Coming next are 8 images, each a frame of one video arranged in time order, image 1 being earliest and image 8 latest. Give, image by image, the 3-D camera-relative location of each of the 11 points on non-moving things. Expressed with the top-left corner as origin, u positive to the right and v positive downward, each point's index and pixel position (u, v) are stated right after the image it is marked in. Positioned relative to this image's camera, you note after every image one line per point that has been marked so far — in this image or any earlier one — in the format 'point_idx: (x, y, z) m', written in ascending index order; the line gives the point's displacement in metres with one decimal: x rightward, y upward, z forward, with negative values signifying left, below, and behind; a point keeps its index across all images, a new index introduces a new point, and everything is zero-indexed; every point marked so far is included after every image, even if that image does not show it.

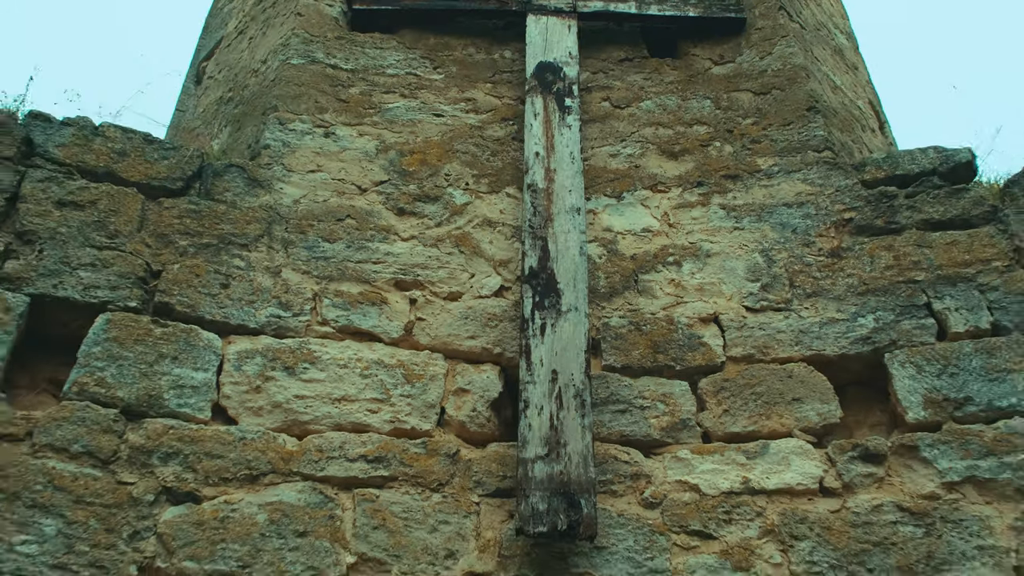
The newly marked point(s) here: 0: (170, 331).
0: (-0.7, -0.1, +1.6) m
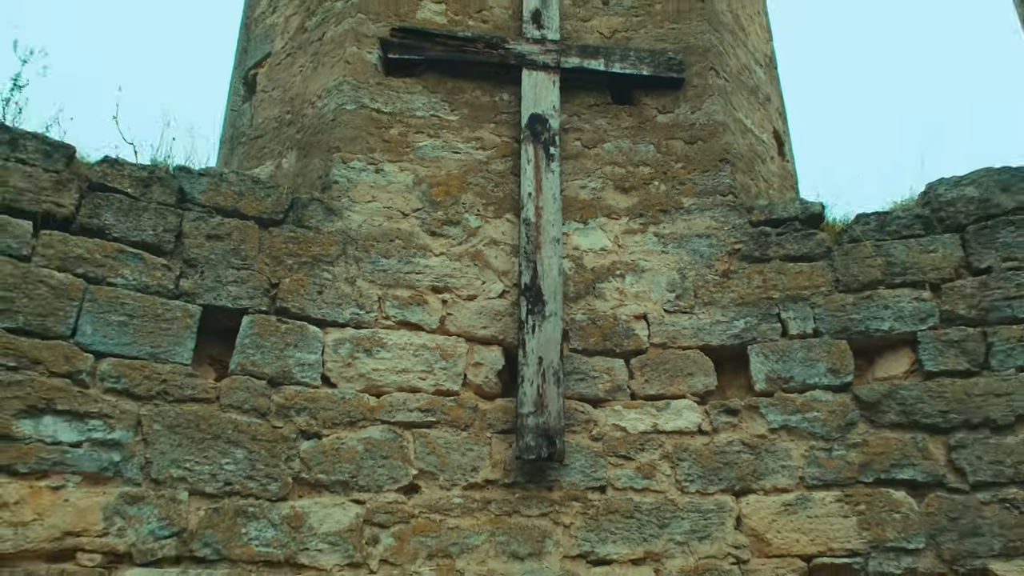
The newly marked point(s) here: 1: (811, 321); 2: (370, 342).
0: (-0.7, -0.1, +2.4) m
1: (+1.0, -0.1, +2.5) m
2: (-0.5, -0.2, +2.4) m
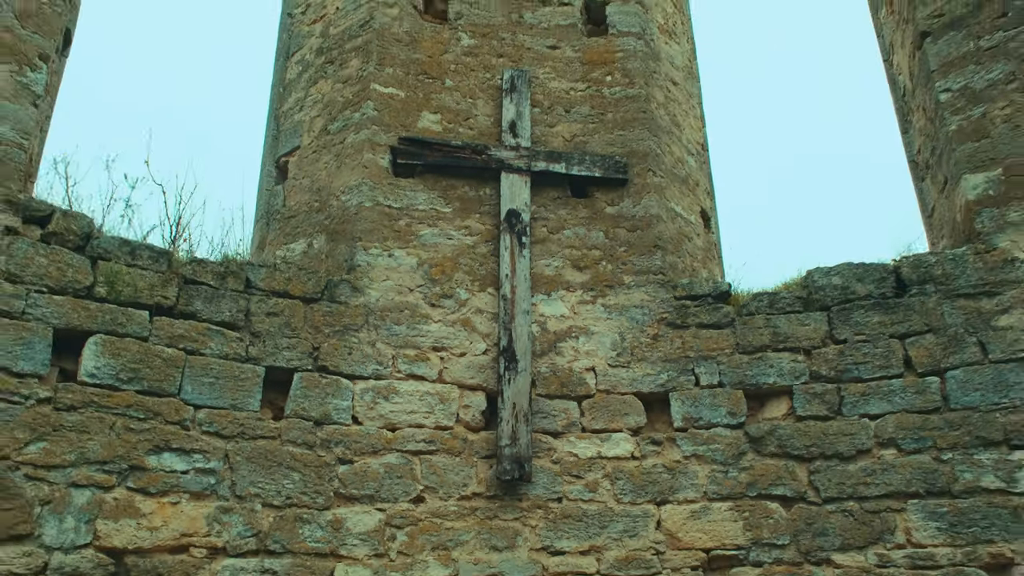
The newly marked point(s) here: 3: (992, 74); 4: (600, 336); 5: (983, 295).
0: (-0.8, -0.4, +3.2) m
1: (+1.0, -0.4, +3.4) m
2: (-0.6, -0.5, +3.3) m
3: (+2.2, +1.0, +3.4) m
4: (+0.4, -0.2, +3.6) m
5: (+2.0, 0.0, +3.2) m
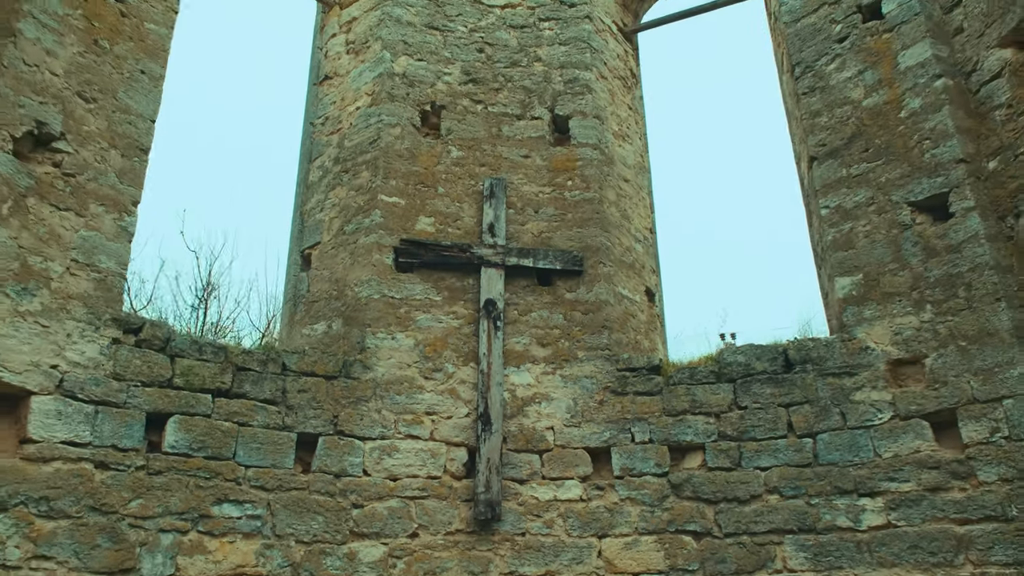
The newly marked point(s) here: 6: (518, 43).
0: (-0.9, -0.9, +4.1) m
1: (+0.8, -0.9, +4.4) m
2: (-0.7, -0.9, +4.2) m
3: (+2.1, +0.5, +4.3) m
4: (+0.3, -0.7, +4.5) m
5: (+1.9, -0.5, +4.1) m
6: (+0.1, +1.9, +5.6) m
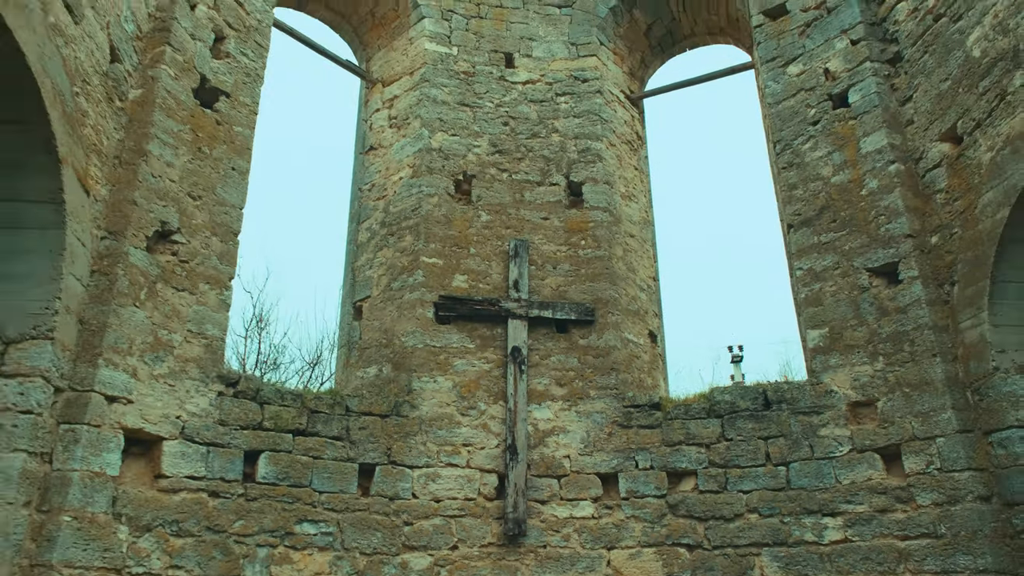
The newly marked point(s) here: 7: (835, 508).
0: (-0.8, -1.2, +5.0) m
1: (+1.0, -1.2, +5.2) m
2: (-0.5, -1.3, +5.1) m
3: (+2.2, +0.2, +5.1) m
4: (+0.5, -1.1, +5.3) m
5: (+2.0, -0.8, +4.9) m
6: (+0.2, +1.5, +6.5) m
7: (+2.1, -1.4, +4.6) m
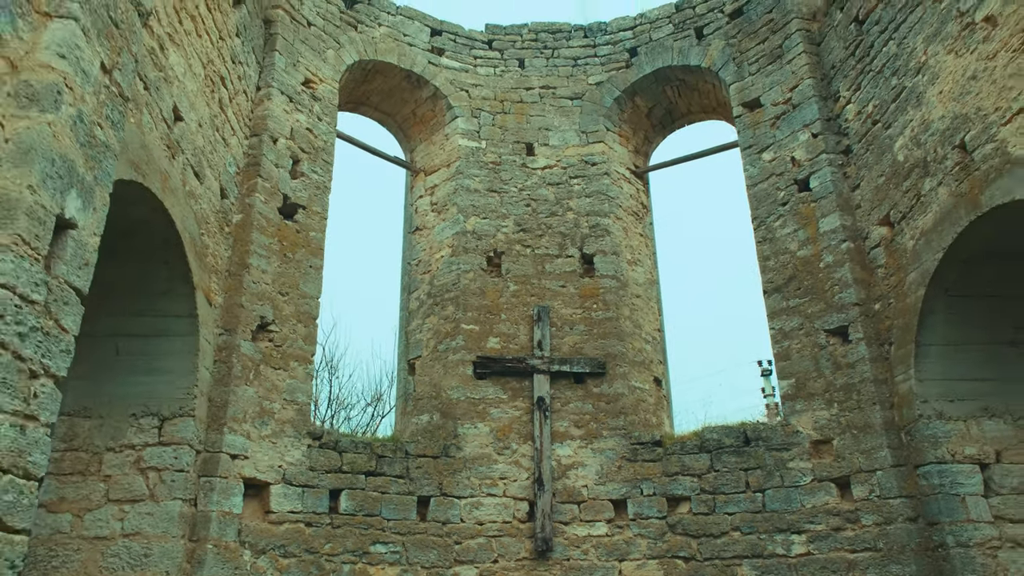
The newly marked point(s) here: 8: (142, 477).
0: (-0.6, -1.8, +6.3) m
1: (+1.2, -1.7, +6.3) m
2: (-0.3, -1.9, +6.3) m
3: (+2.4, -0.3, +6.2) m
4: (+0.7, -1.6, +6.5) m
5: (+2.2, -1.3, +6.0) m
6: (+0.5, +1.0, +7.7) m
7: (+2.3, -1.9, +5.7) m
8: (-2.5, -1.3, +4.9) m
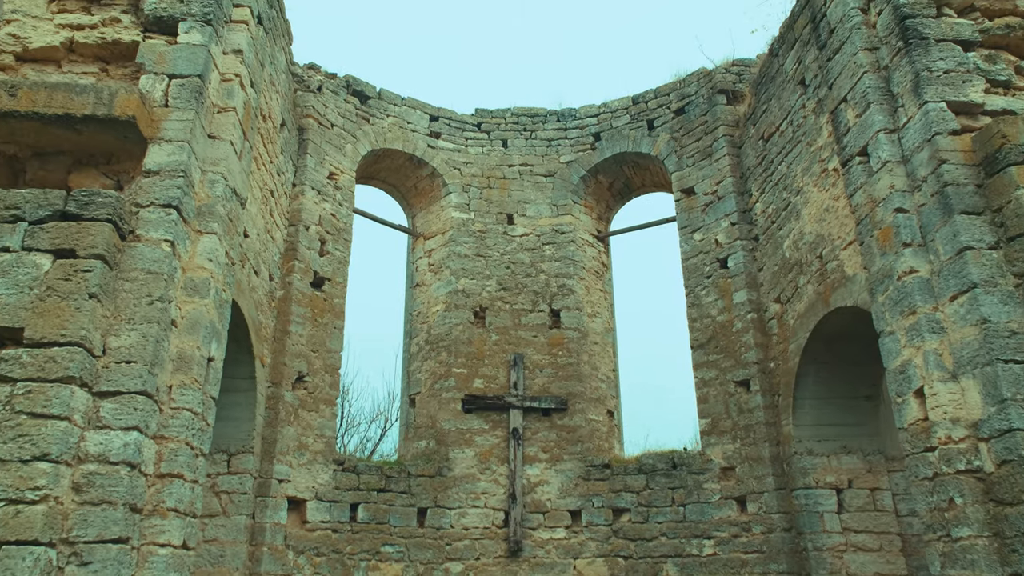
0: (-0.8, -2.5, +8.0) m
1: (+1.0, -2.4, +8.1) m
2: (-0.5, -2.5, +8.1) m
3: (+2.2, -0.9, +8.0) m
4: (+0.5, -2.2, +8.3) m
5: (+2.0, -2.0, +7.8) m
6: (+0.2, +0.4, +9.4) m
7: (+2.0, -2.5, +7.5) m
8: (-2.7, -1.9, +6.6) m
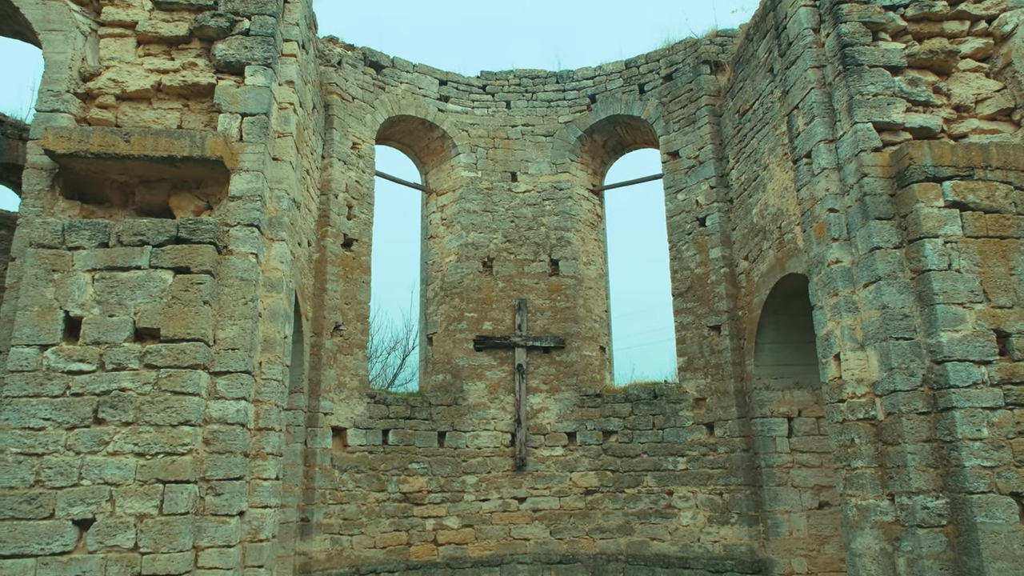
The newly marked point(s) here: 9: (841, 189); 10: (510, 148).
0: (-0.7, -1.9, +9.5) m
1: (+1.1, -1.8, +9.6) m
2: (-0.5, -2.0, +9.6) m
3: (+2.2, -0.4, +9.3) m
4: (+0.5, -1.7, +9.8) m
5: (+2.1, -1.4, +9.2) m
6: (+0.3, +1.1, +10.6) m
7: (+2.1, -2.0, +9.0) m
8: (-2.6, -1.6, +8.1) m
9: (+2.7, +0.8, +6.0) m
10: (0.0, +2.1, +10.8) m
